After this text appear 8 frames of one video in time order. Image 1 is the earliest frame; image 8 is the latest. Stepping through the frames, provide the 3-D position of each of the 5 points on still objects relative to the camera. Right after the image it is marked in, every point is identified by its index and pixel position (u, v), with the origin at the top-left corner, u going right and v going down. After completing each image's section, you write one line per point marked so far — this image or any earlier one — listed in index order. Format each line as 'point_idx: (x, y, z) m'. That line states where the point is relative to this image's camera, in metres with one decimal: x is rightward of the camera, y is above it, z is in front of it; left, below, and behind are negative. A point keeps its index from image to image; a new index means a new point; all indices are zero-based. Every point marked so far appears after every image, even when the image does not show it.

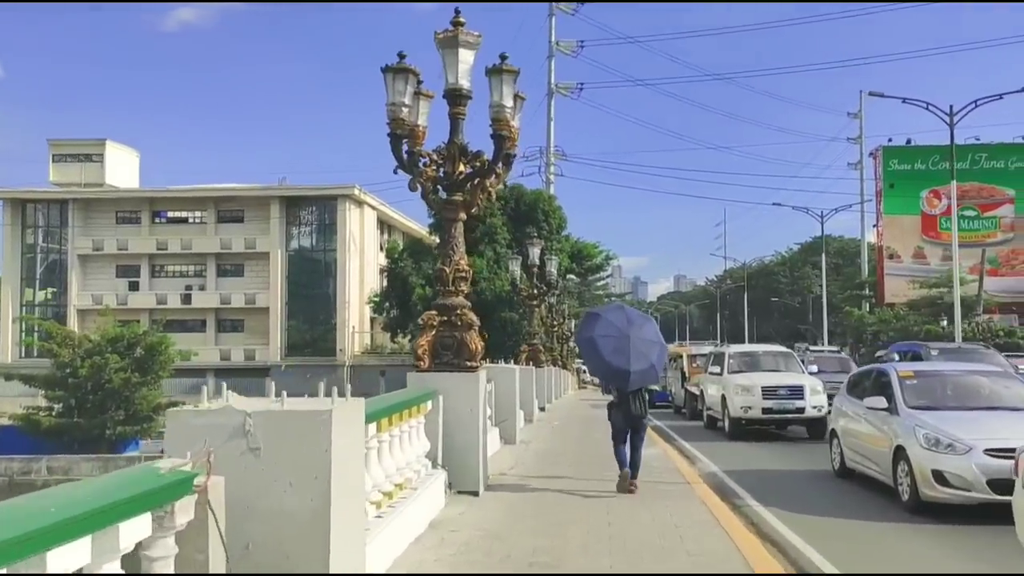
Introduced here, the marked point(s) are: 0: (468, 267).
0: (-0.4, +0.2, +8.7) m
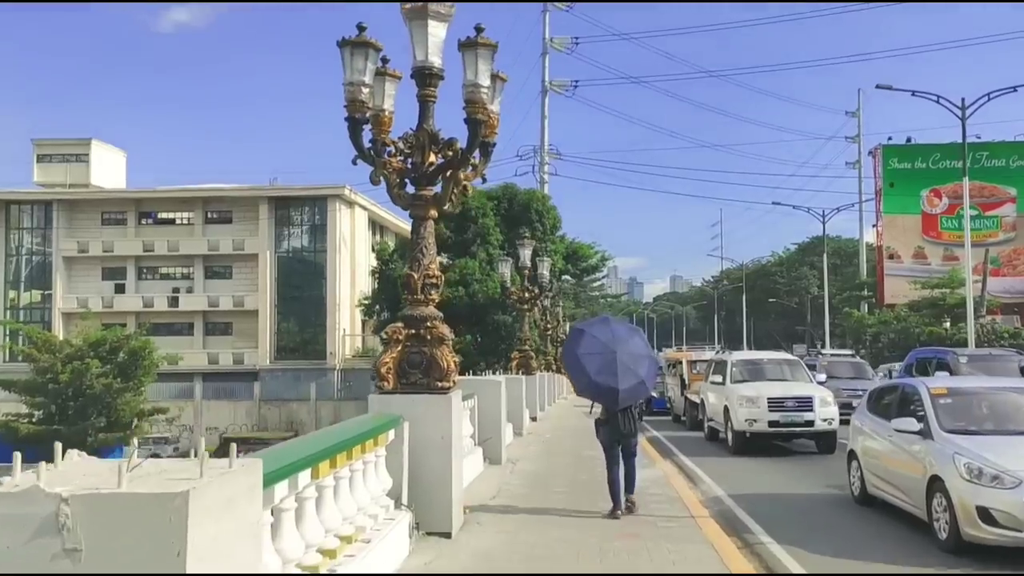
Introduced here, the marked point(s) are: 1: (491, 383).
0: (-0.6, +0.1, +7.6) m
1: (-0.3, -1.4, +12.3) m
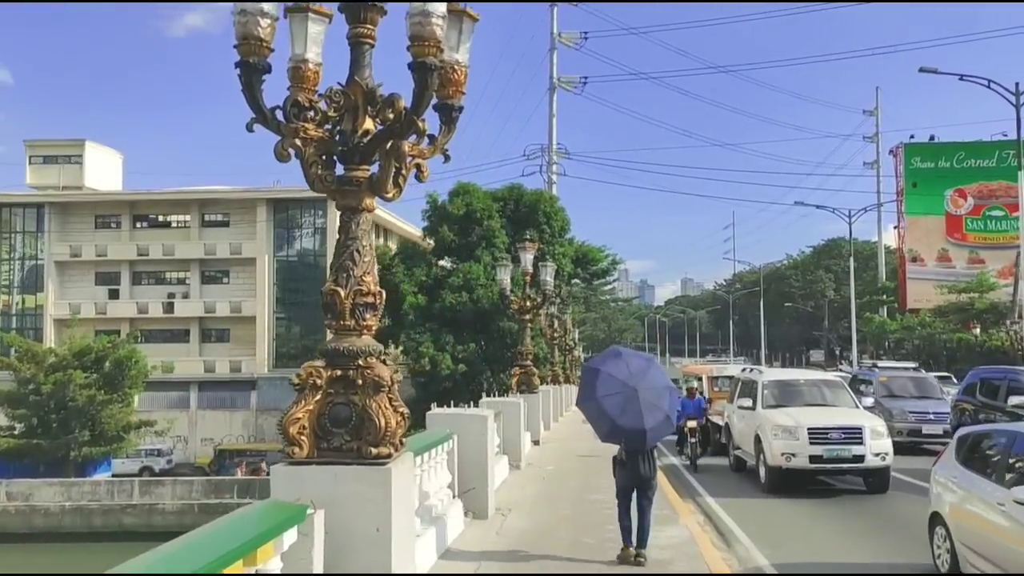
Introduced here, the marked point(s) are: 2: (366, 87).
0: (-0.8, 0.0, +5.3) m
1: (-0.4, -1.5, +10.0) m
2: (-0.9, +1.2, +5.4) m
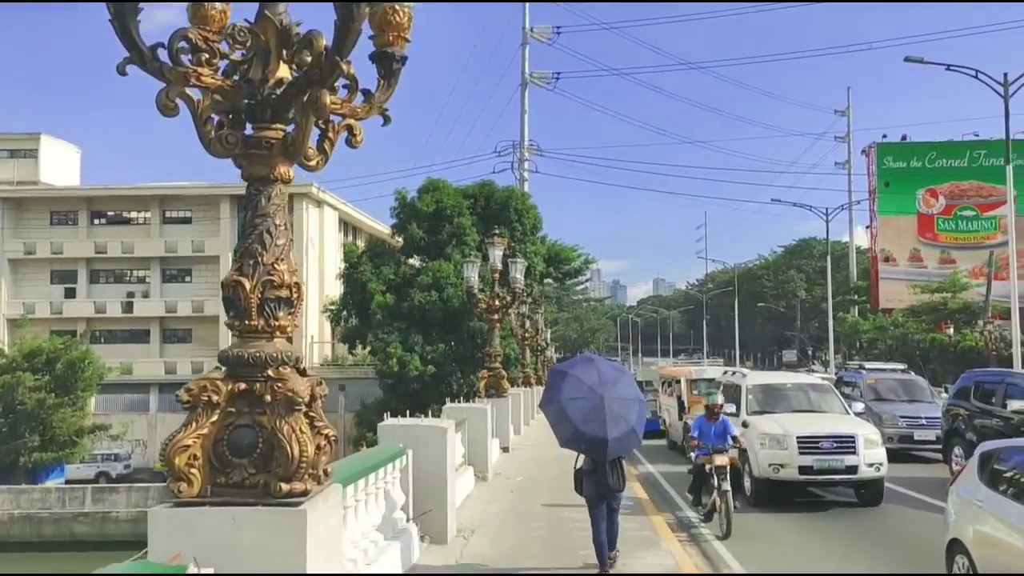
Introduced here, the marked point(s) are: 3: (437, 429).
0: (-1.0, 0.0, +4.2) m
1: (-0.8, -1.5, +9.0) m
2: (-1.1, +1.3, +4.3) m
3: (-0.8, -1.4, +8.9) m
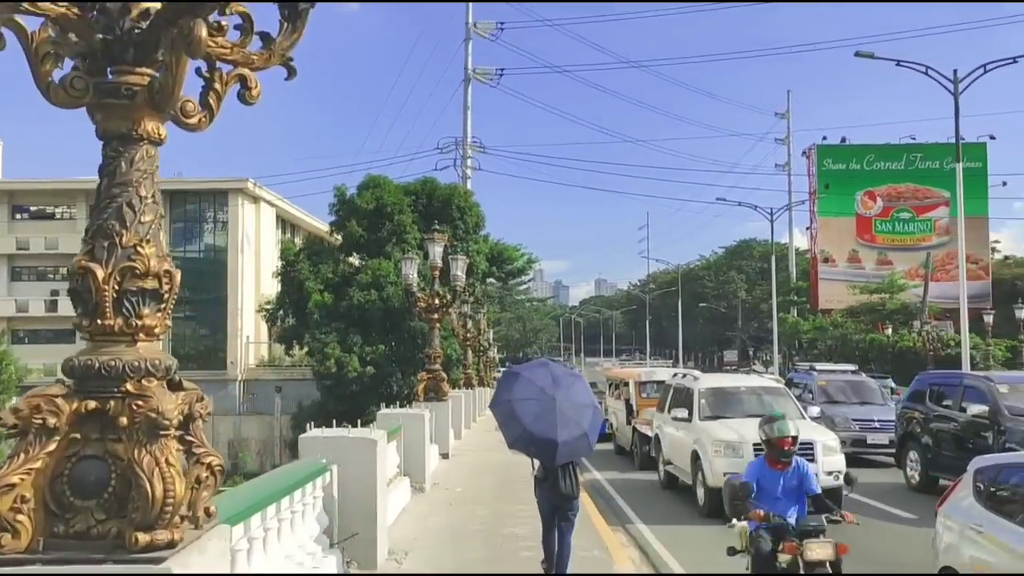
0: (-1.3, +0.1, +3.3) m
1: (-1.4, -1.4, +8.0) m
2: (-1.4, +1.3, +3.3) m
3: (-1.3, -1.4, +8.0) m
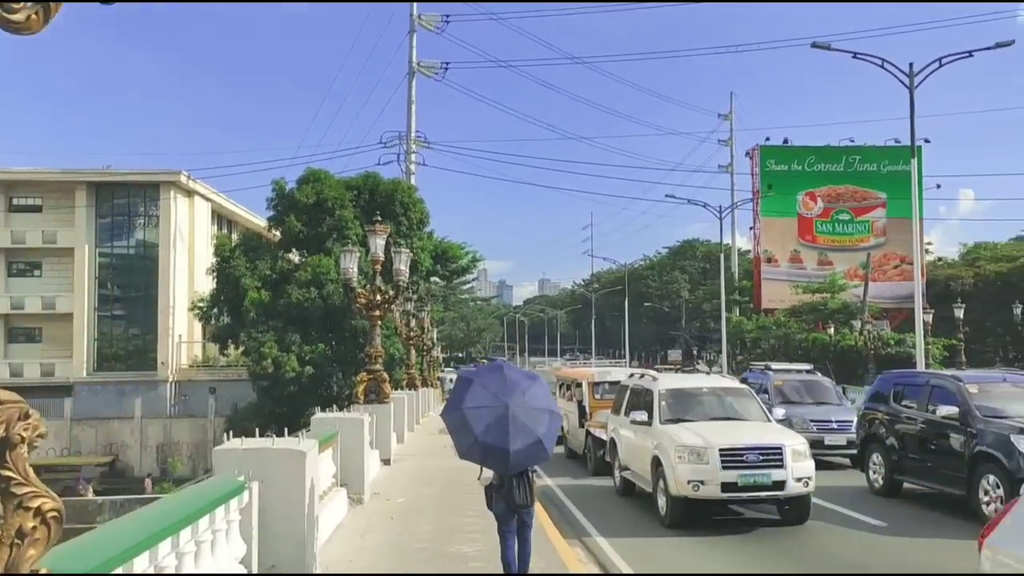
0: (-1.4, +0.2, +2.3) m
1: (-1.8, -1.3, +7.0) m
2: (-1.5, +1.4, +2.3) m
3: (-1.8, -1.3, +7.0) m
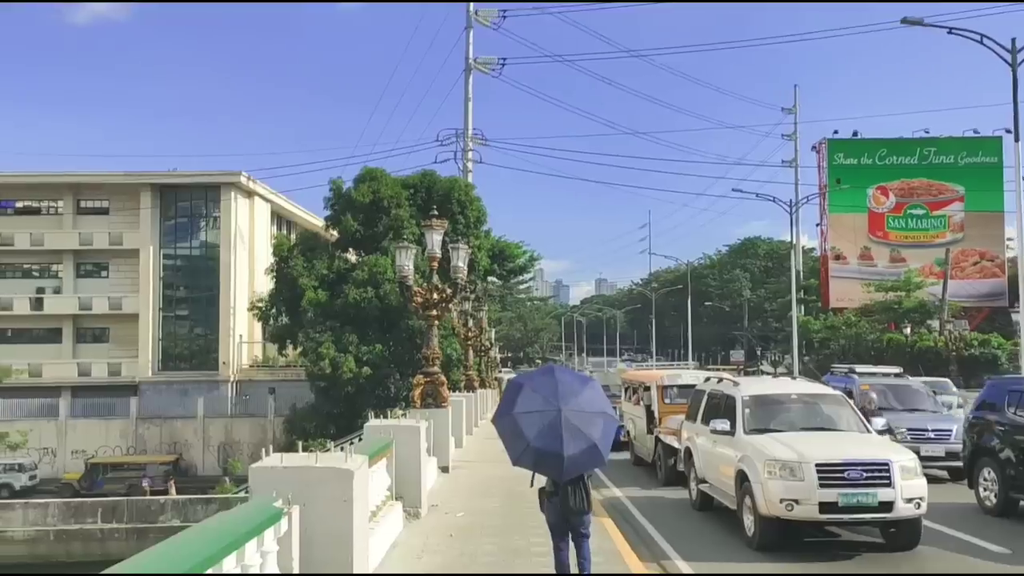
0: (-1.2, +0.2, +1.4) m
1: (-1.2, -1.3, +6.1) m
2: (-1.2, +1.4, +1.4) m
3: (-1.2, -1.3, +6.1) m
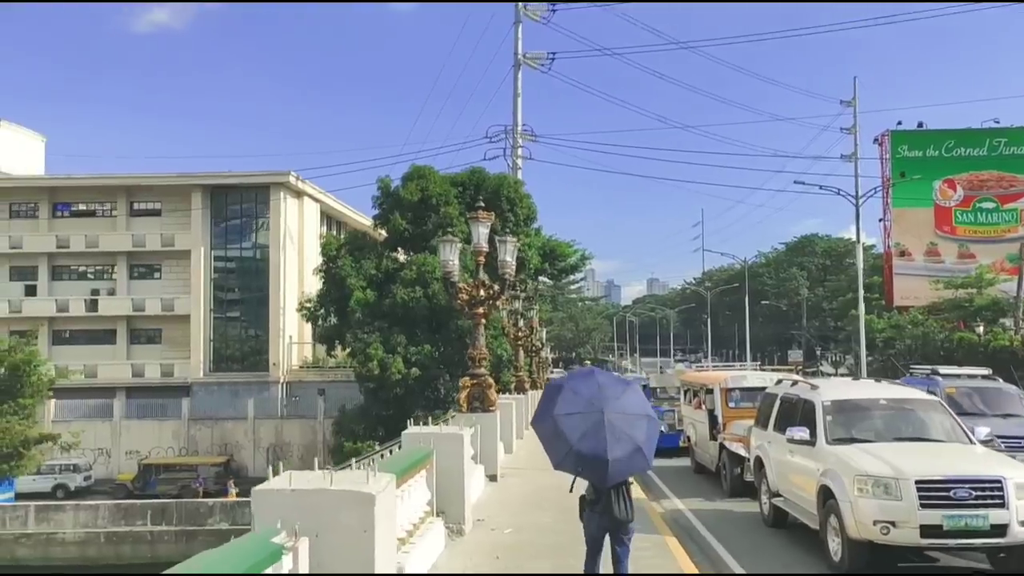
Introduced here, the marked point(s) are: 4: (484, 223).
0: (-1.1, +0.3, +0.5) m
1: (-0.9, -1.2, +5.2) m
2: (-1.2, +1.5, +0.5) m
3: (-0.9, -1.2, +5.2) m
4: (-0.5, +1.2, +17.3) m
